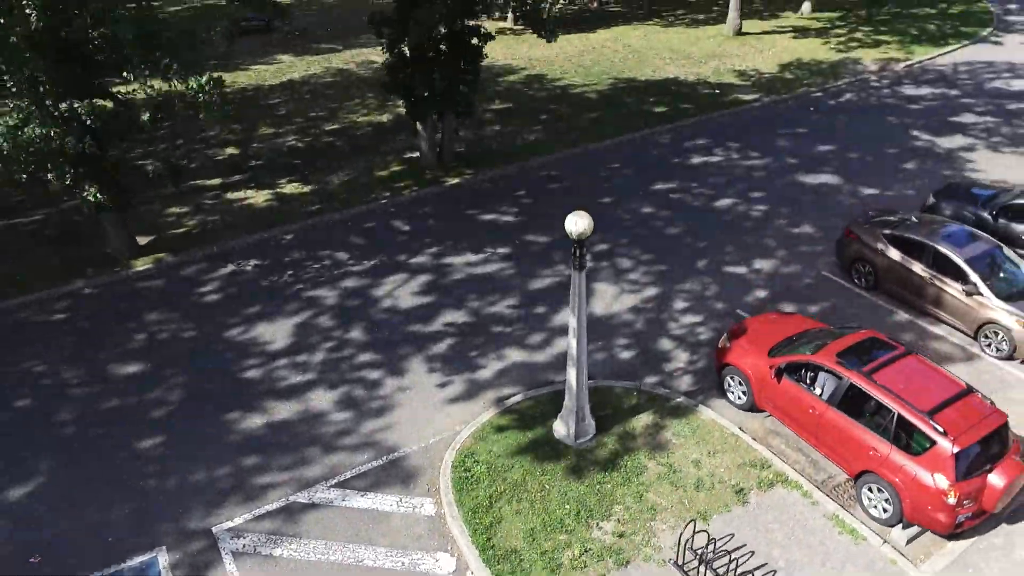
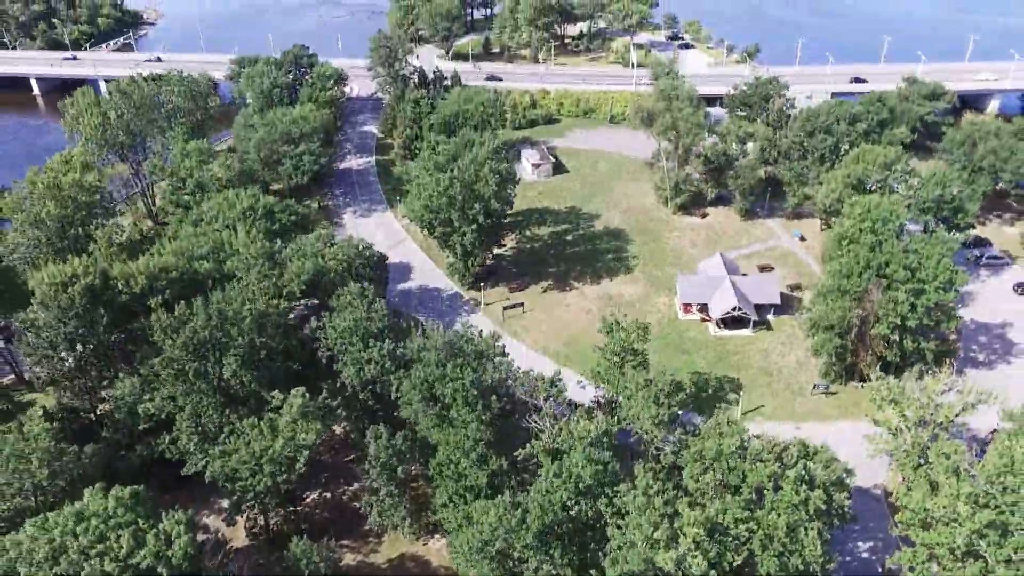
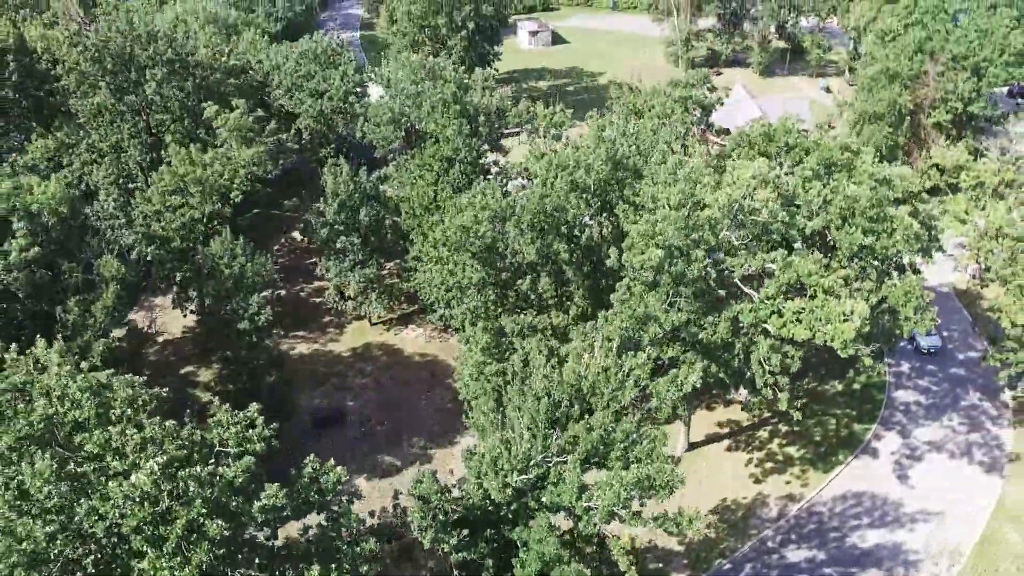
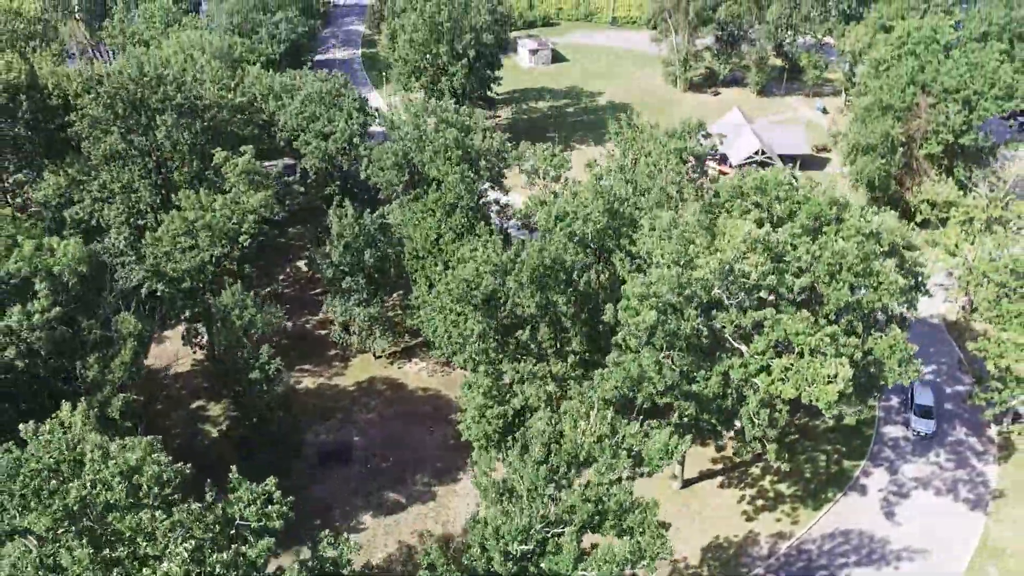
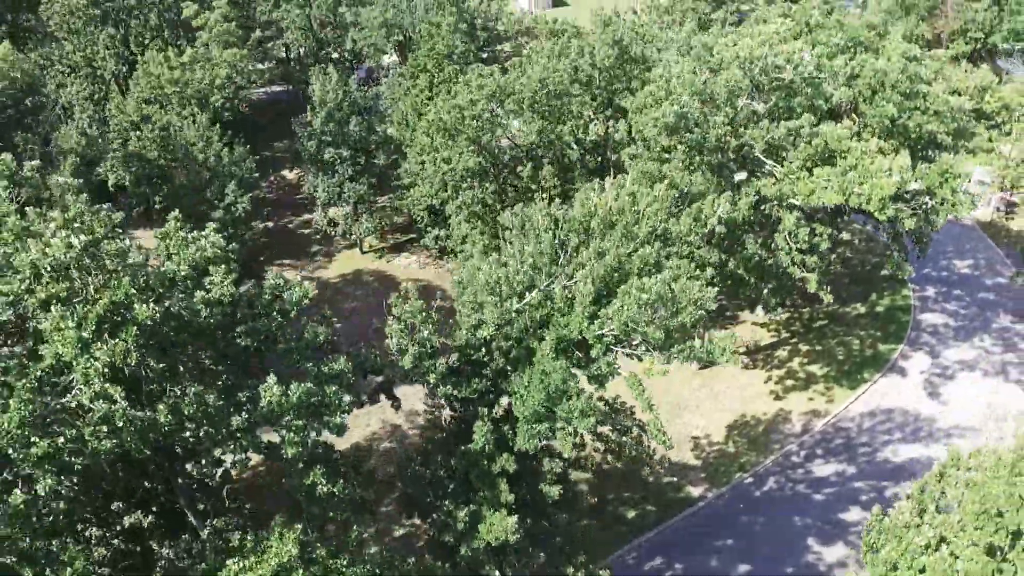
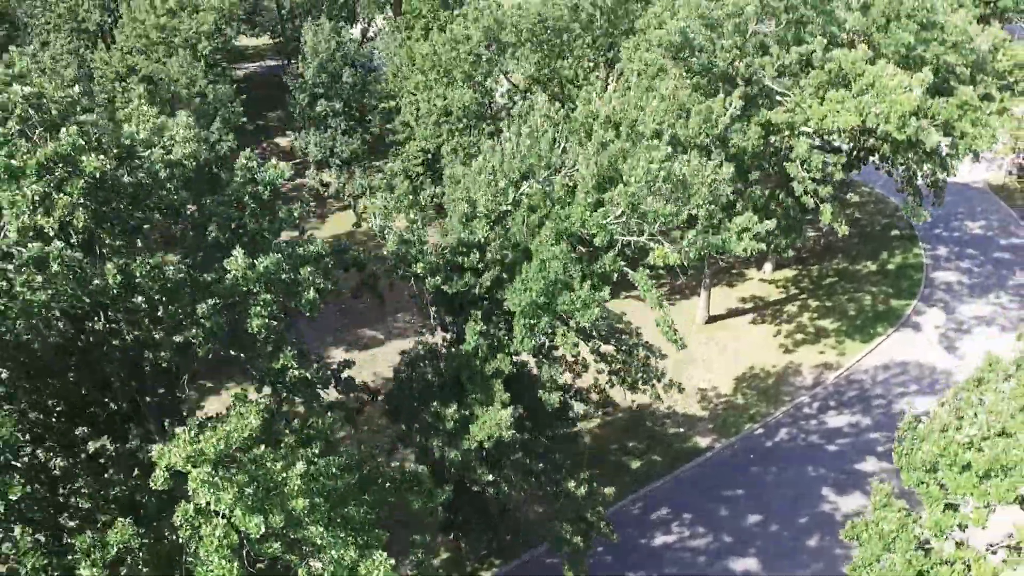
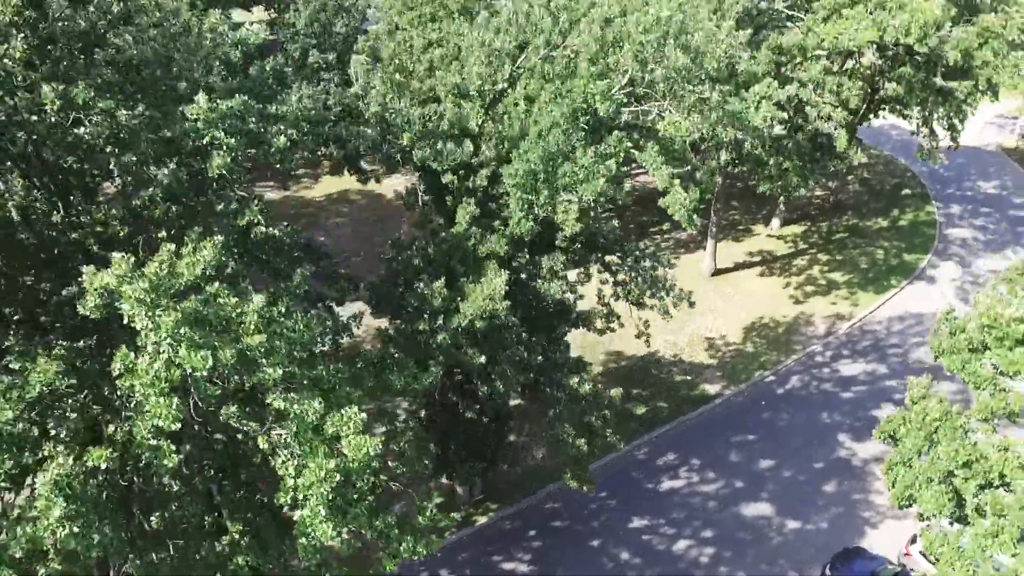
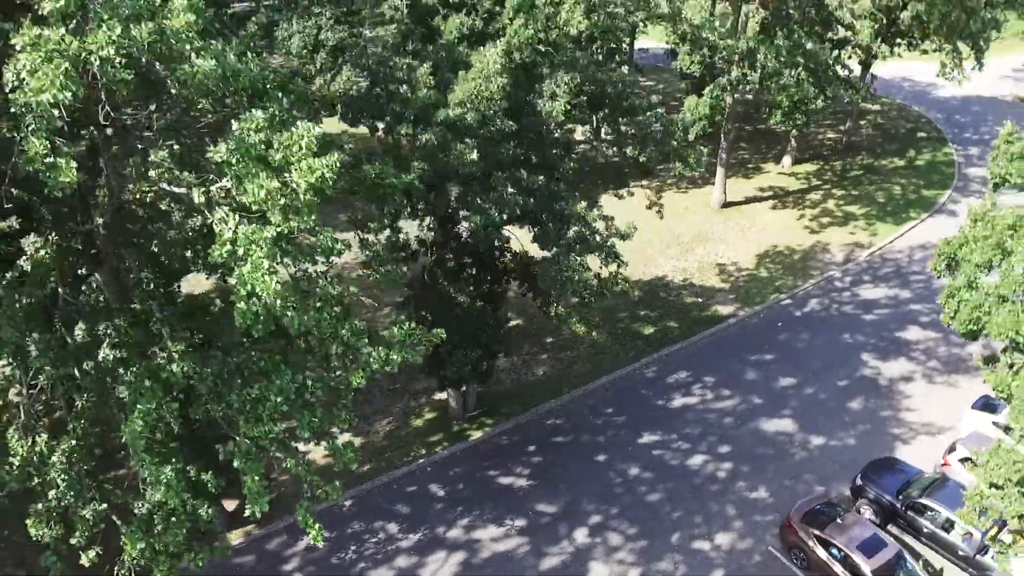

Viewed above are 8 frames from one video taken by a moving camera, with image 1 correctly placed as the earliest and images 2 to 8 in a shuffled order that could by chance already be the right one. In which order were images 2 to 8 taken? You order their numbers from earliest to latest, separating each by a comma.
8, 7, 6, 5, 3, 4, 2
